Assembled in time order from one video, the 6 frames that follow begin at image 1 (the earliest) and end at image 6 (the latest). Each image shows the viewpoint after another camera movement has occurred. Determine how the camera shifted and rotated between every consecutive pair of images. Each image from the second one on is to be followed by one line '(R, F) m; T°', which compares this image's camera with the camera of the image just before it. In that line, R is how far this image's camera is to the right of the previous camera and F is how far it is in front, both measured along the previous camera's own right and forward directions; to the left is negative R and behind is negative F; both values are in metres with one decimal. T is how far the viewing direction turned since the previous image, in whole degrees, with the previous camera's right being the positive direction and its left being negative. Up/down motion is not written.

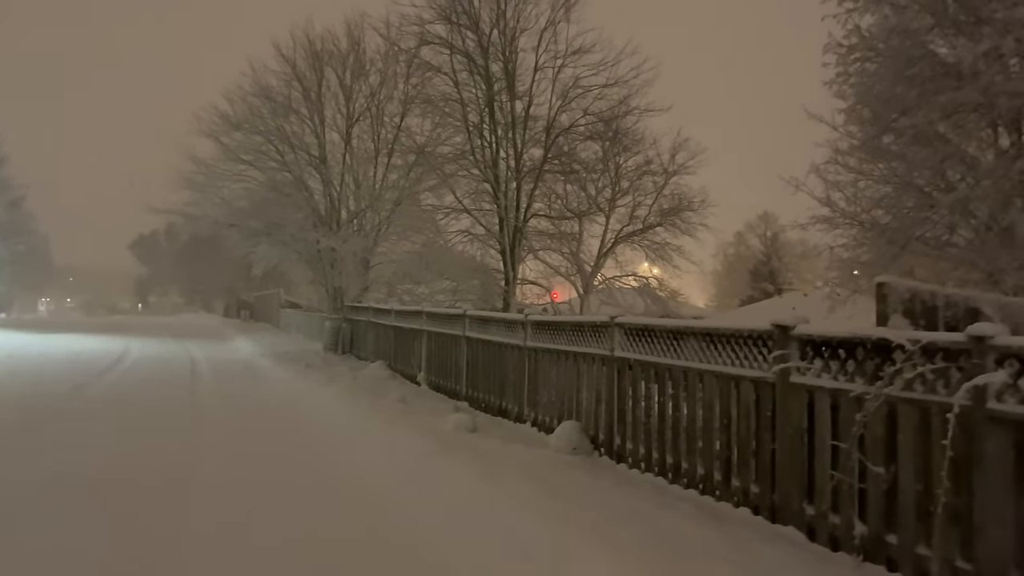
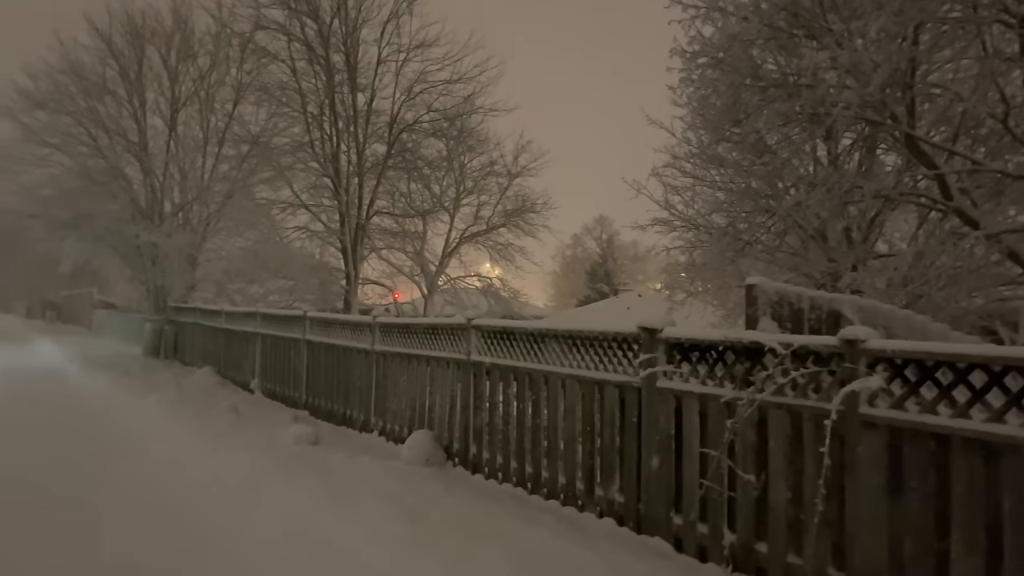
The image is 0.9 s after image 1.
(-0.1, +0.4) m; +11°
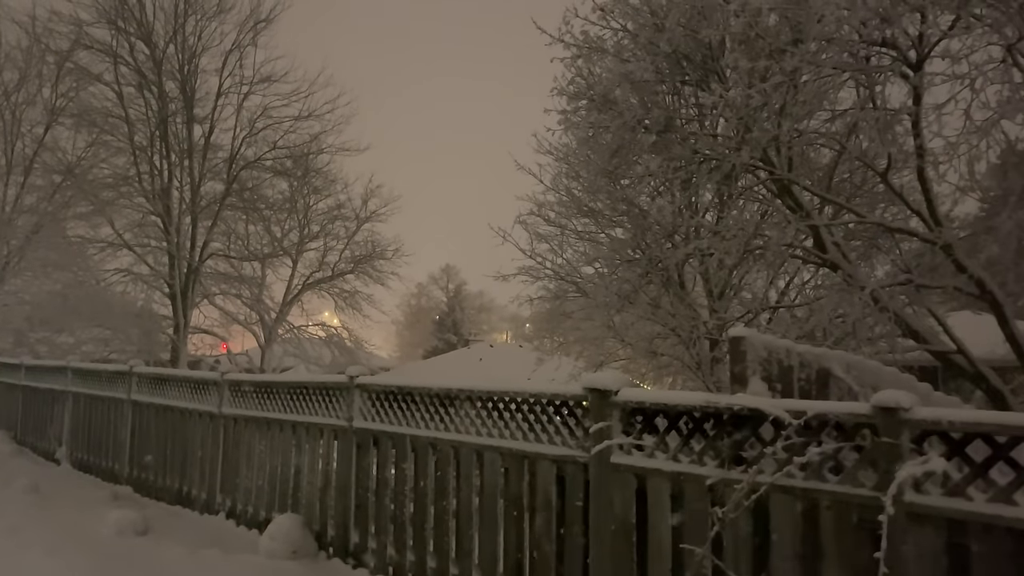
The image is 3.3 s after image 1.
(-0.3, +0.8) m; +12°
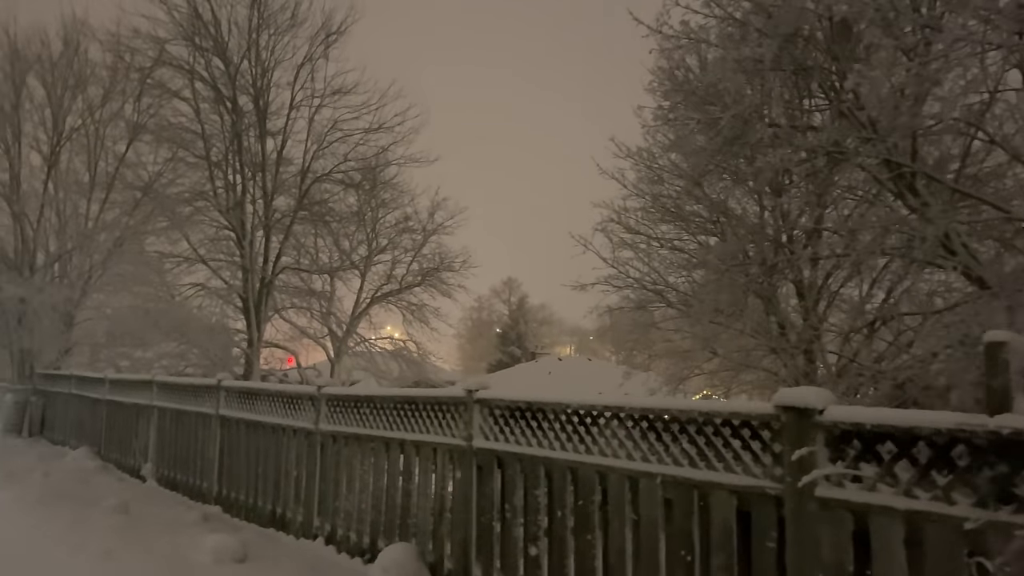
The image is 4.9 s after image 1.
(-0.4, +0.5) m; -4°
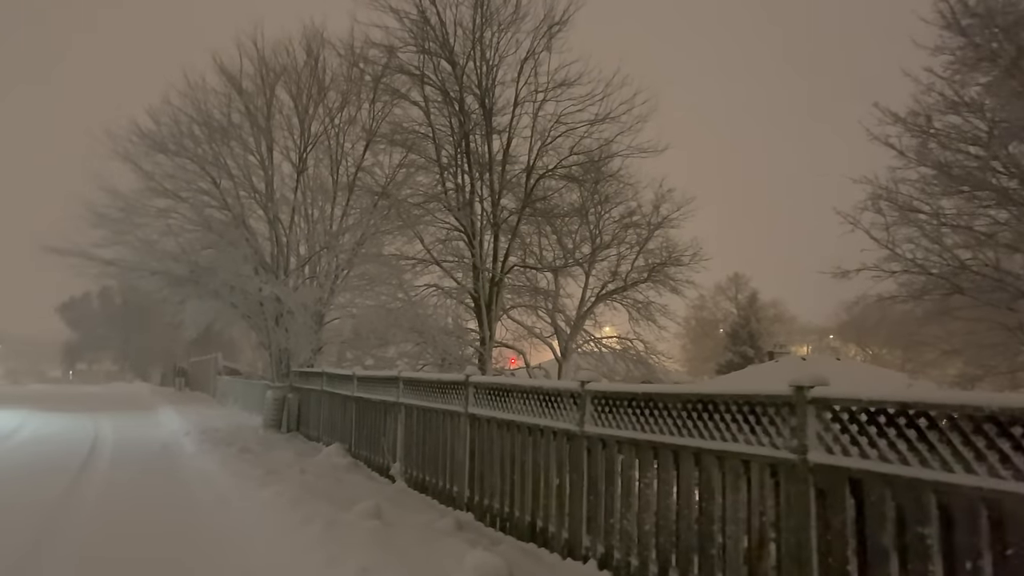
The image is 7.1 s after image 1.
(-0.5, +0.8) m; -15°
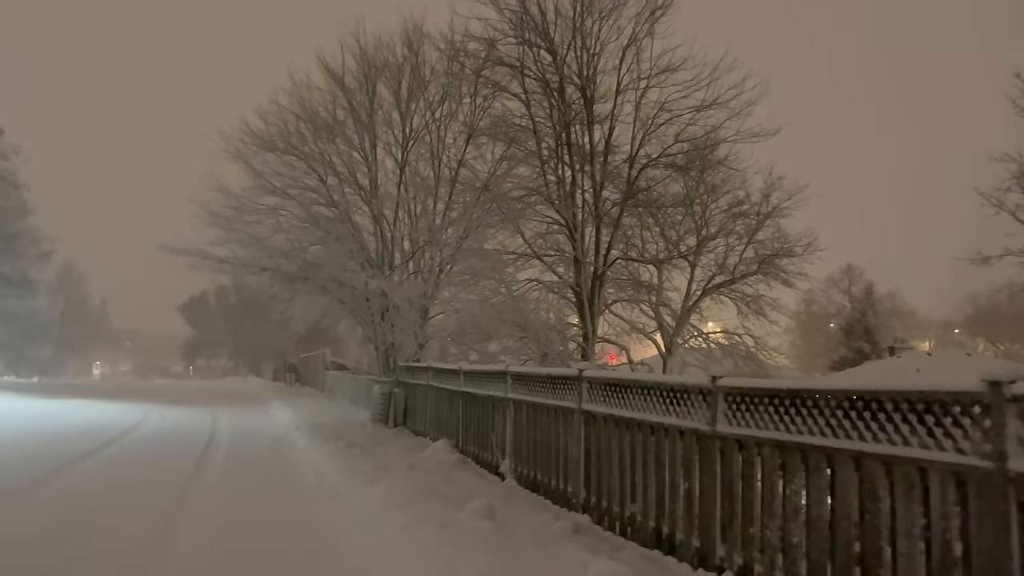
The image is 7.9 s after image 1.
(-0.1, +0.3) m; -7°
